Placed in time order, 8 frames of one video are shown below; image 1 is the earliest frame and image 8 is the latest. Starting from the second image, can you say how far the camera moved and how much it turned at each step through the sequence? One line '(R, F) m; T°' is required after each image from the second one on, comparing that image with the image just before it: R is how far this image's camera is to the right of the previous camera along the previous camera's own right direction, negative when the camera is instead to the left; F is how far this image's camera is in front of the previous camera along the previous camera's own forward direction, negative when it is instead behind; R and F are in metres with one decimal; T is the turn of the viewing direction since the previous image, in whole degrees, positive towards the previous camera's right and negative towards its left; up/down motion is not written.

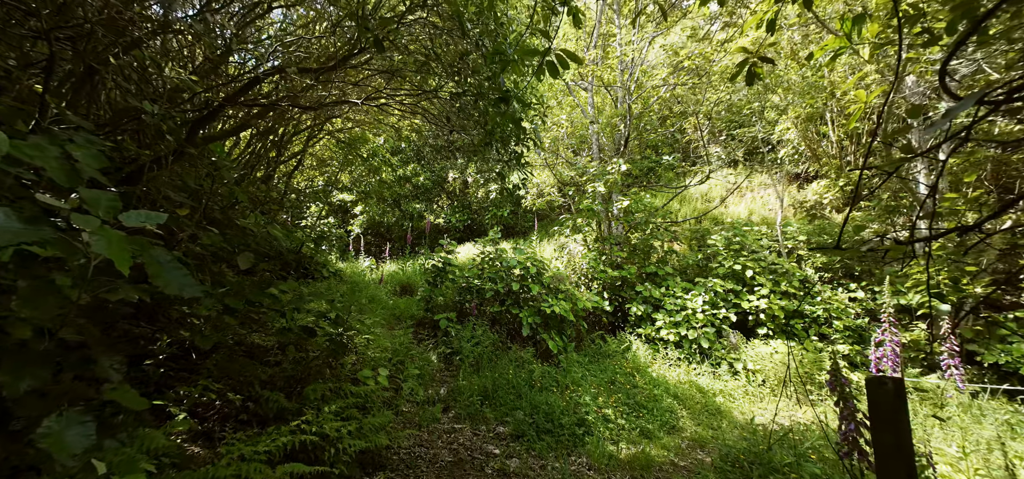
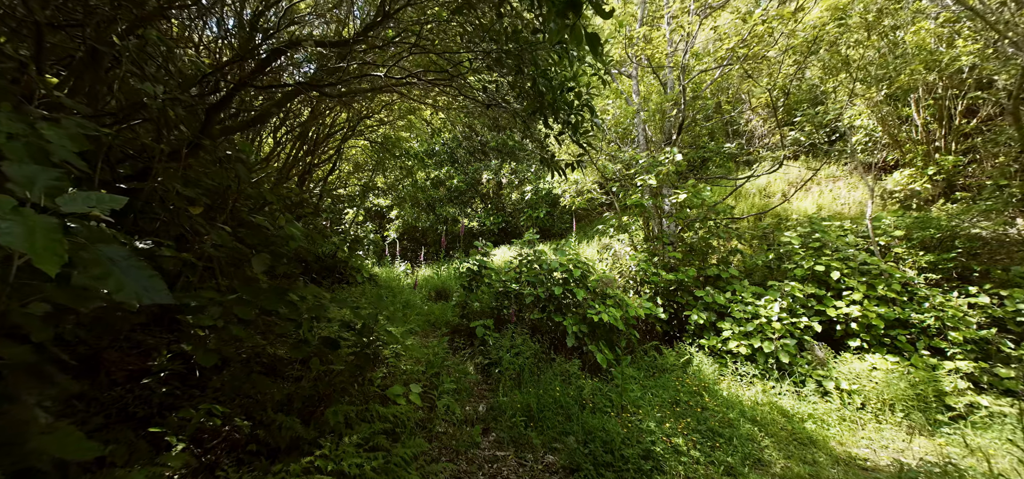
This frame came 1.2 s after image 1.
(-0.1, +0.4) m; -5°
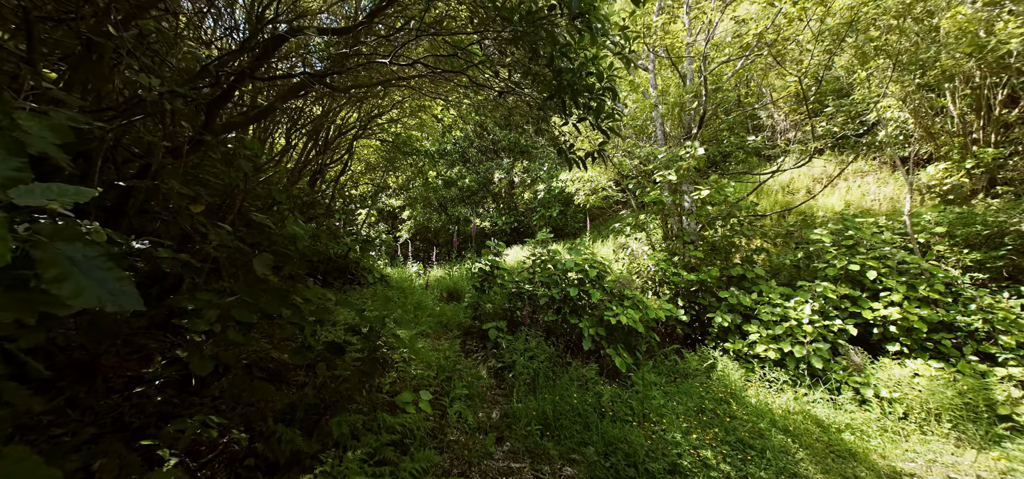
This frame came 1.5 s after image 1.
(0.0, +0.1) m; -2°
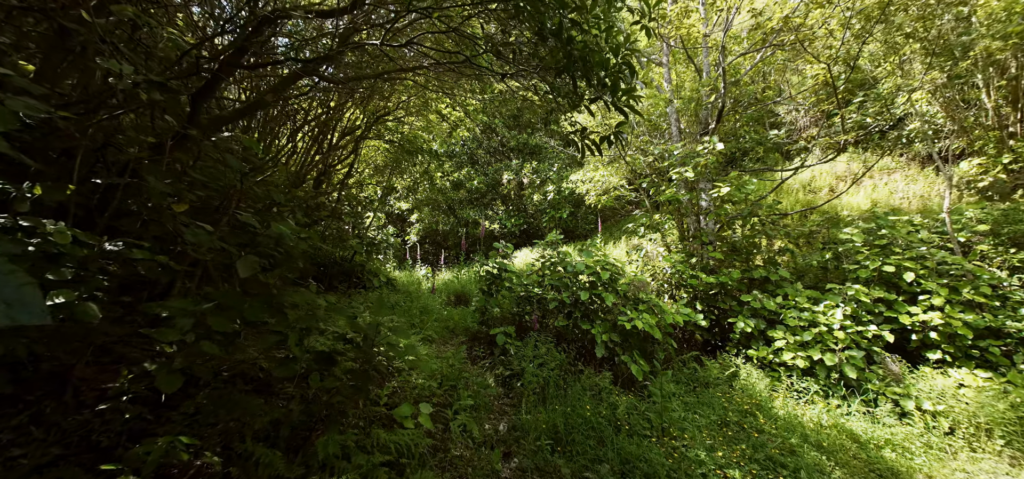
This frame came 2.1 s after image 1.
(0.0, +0.2) m; -1°
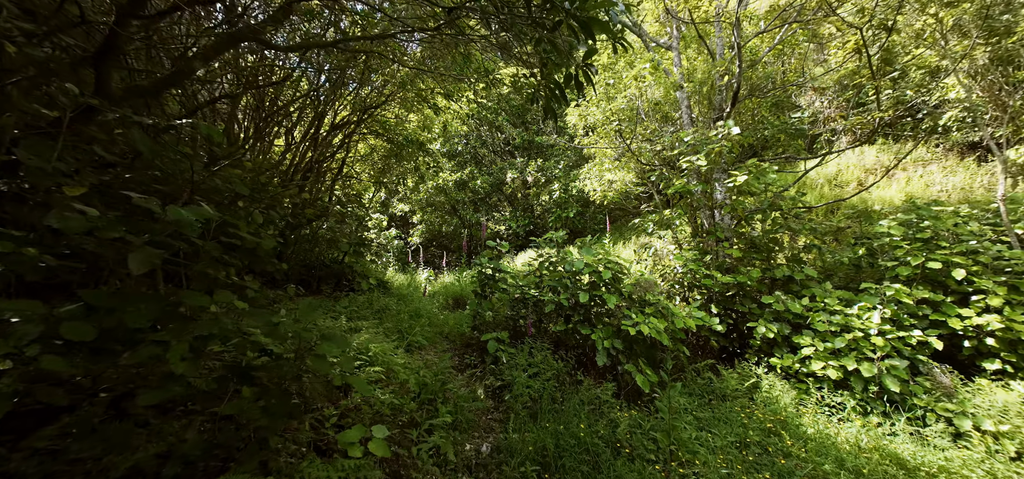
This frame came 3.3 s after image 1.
(+0.2, +0.3) m; -2°
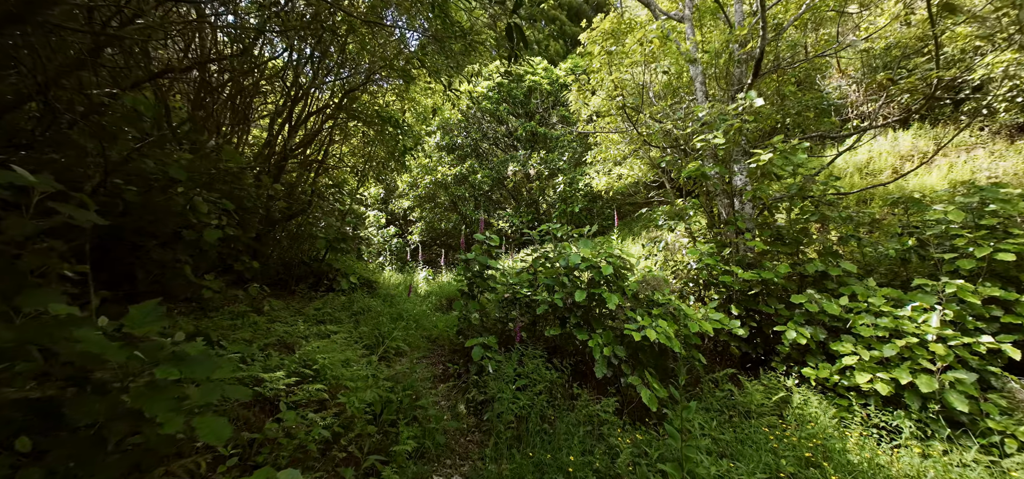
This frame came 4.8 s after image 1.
(+0.2, +0.4) m; -2°
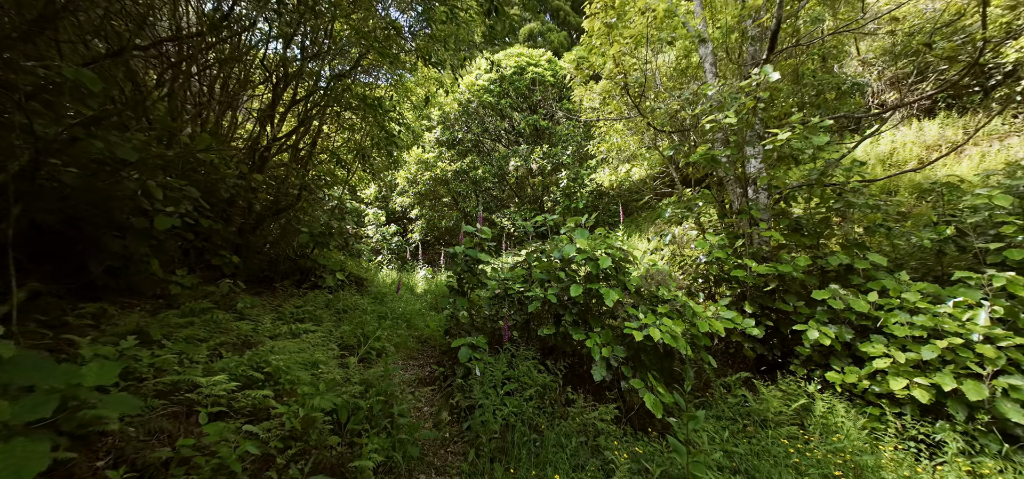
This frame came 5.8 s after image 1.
(+0.1, +0.2) m; -1°
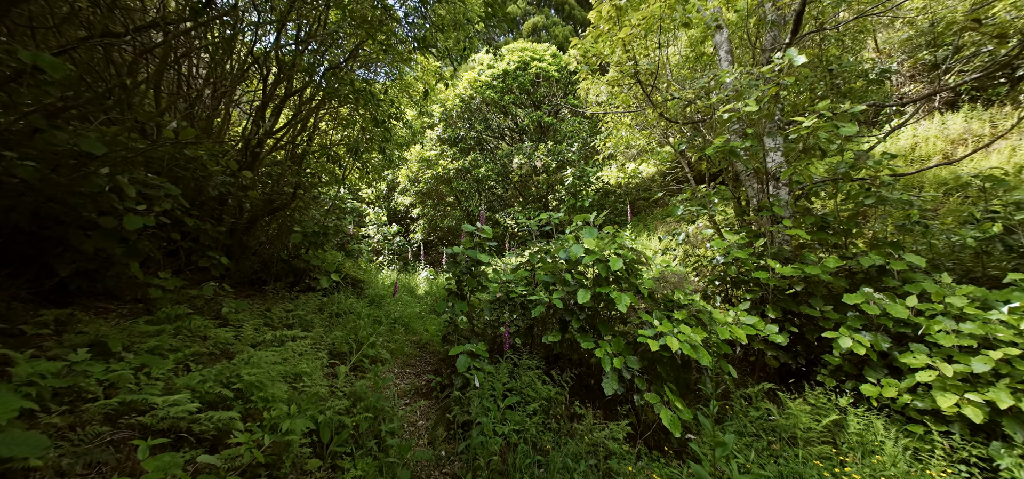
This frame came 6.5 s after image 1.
(0.0, +0.2) m; -1°
